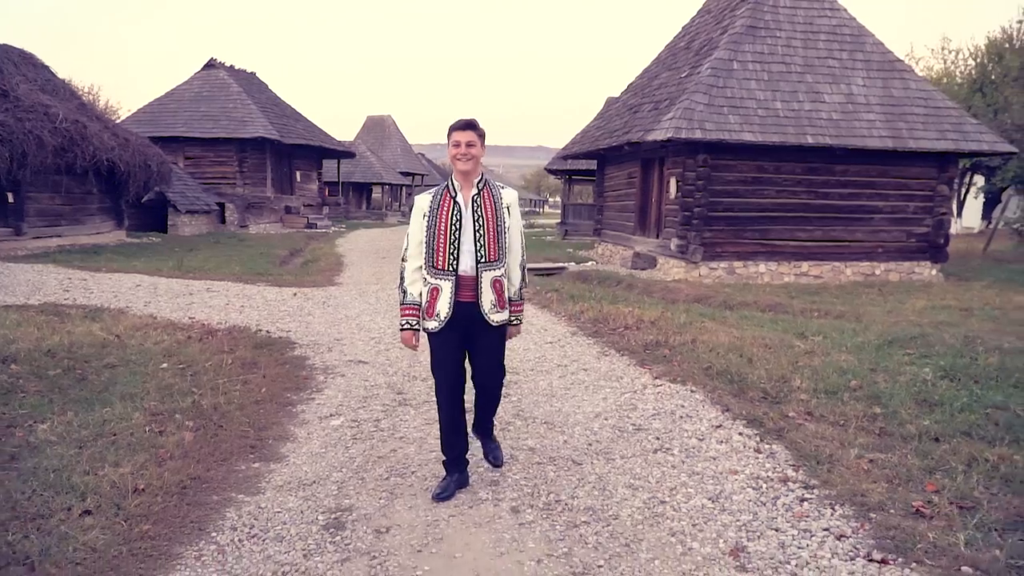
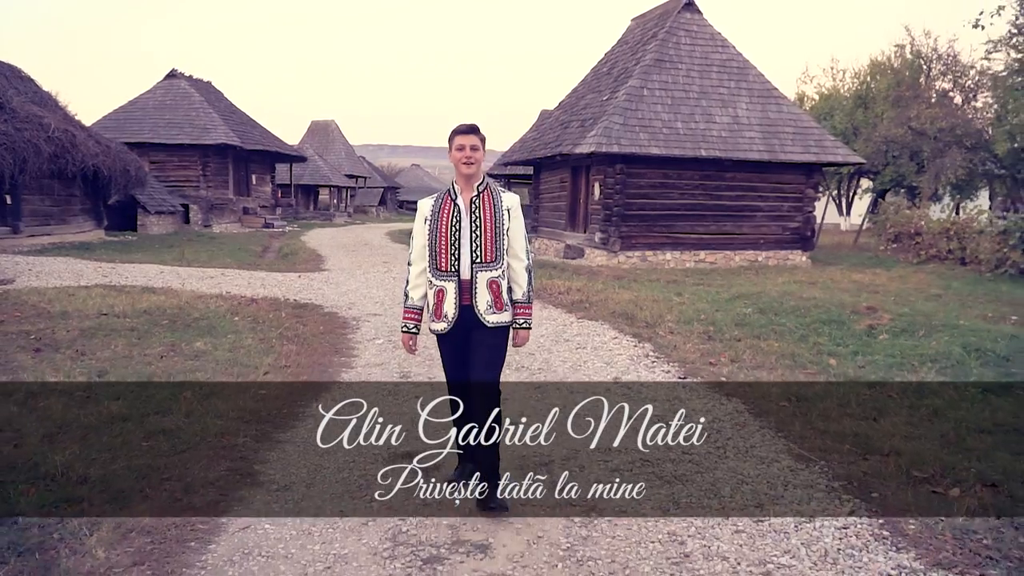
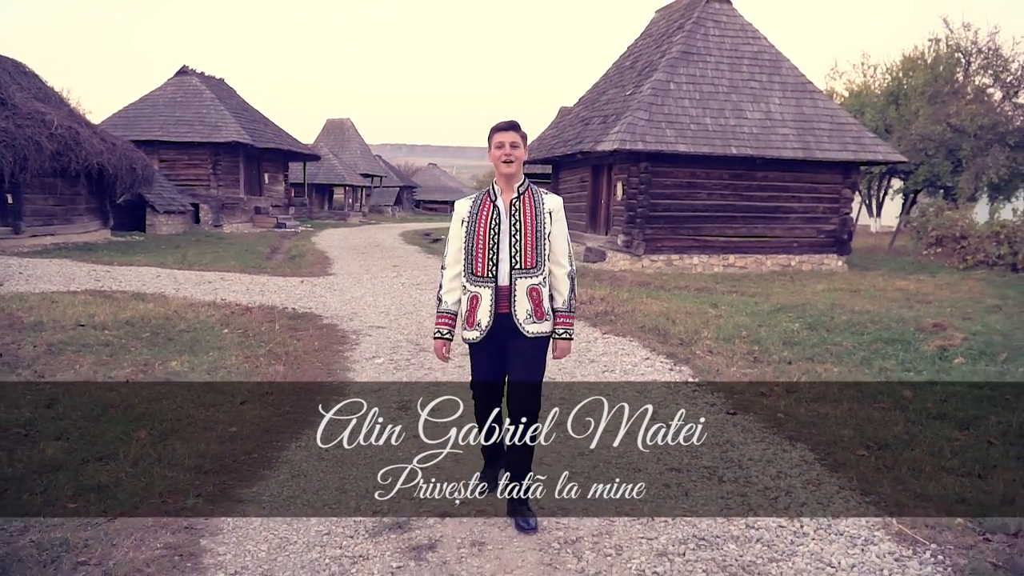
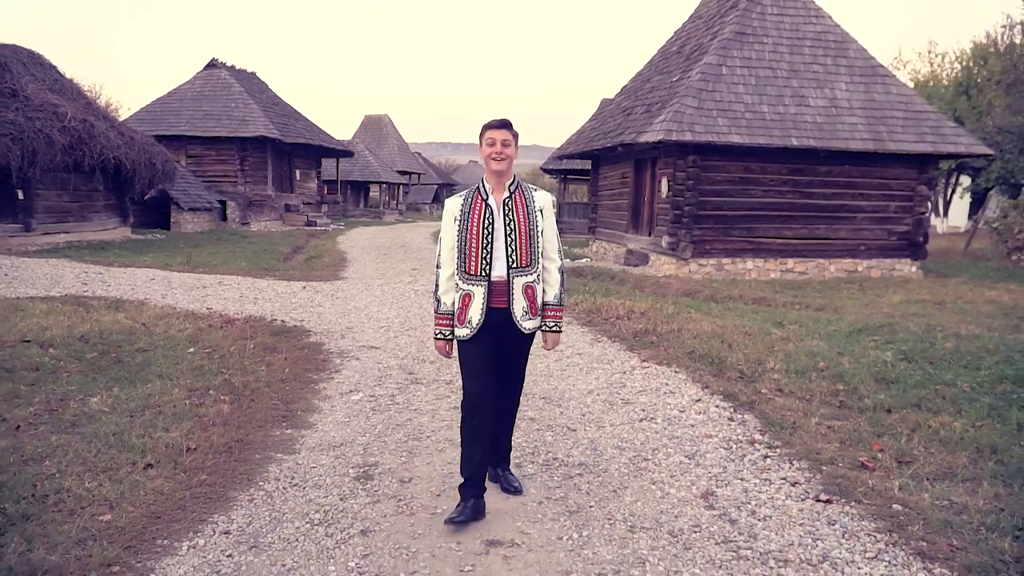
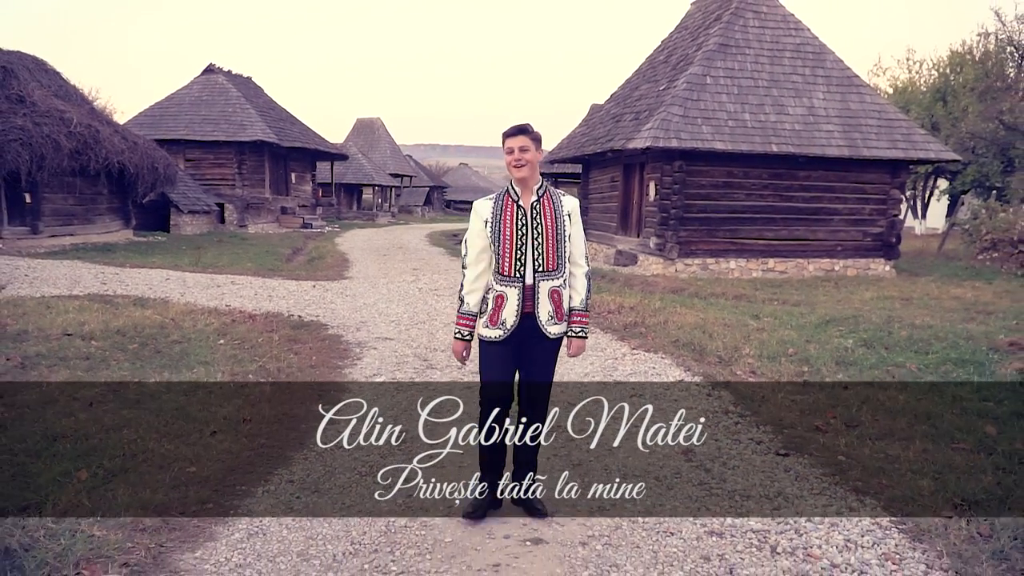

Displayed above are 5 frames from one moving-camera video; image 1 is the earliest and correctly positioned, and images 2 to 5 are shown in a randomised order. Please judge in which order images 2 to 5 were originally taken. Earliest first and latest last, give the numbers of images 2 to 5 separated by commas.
4, 5, 3, 2
